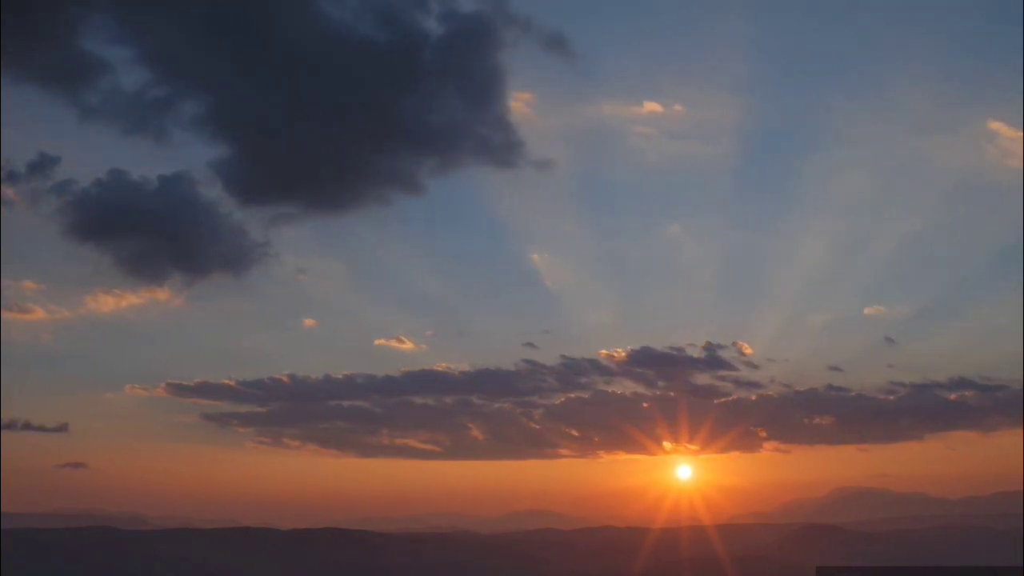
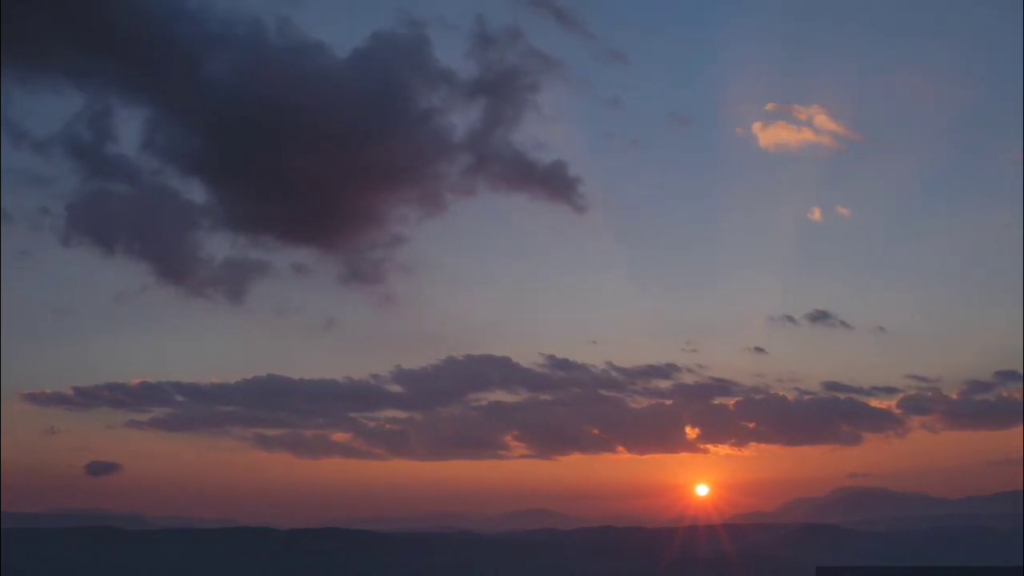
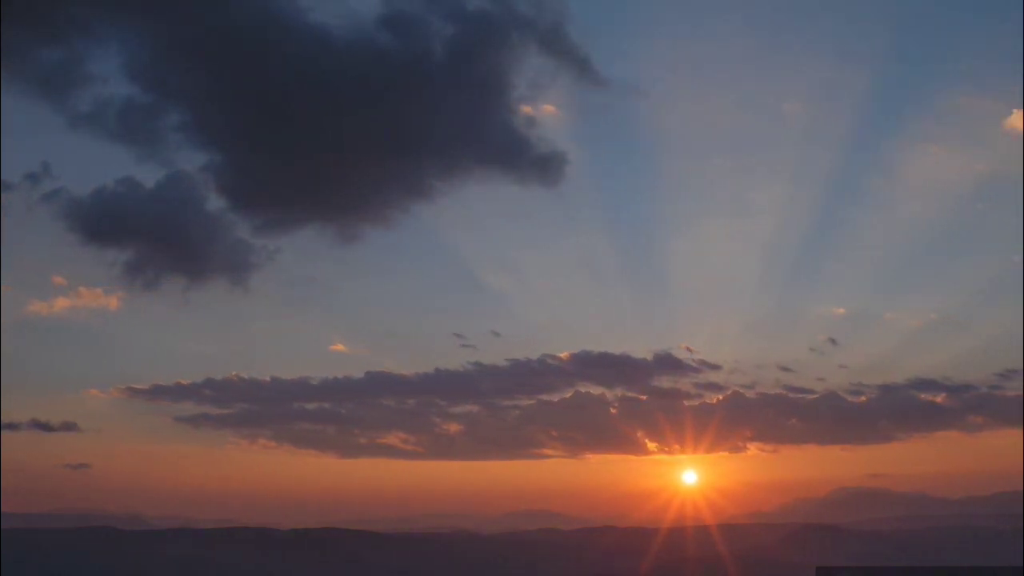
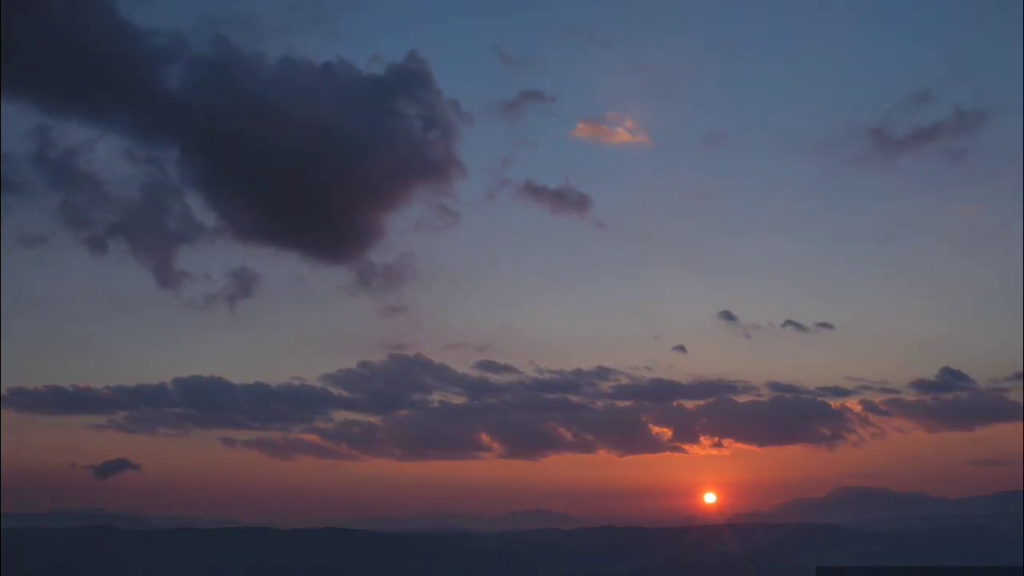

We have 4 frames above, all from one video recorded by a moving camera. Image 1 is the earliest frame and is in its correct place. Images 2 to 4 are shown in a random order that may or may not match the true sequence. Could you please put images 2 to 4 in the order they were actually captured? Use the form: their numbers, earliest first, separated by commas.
3, 2, 4
